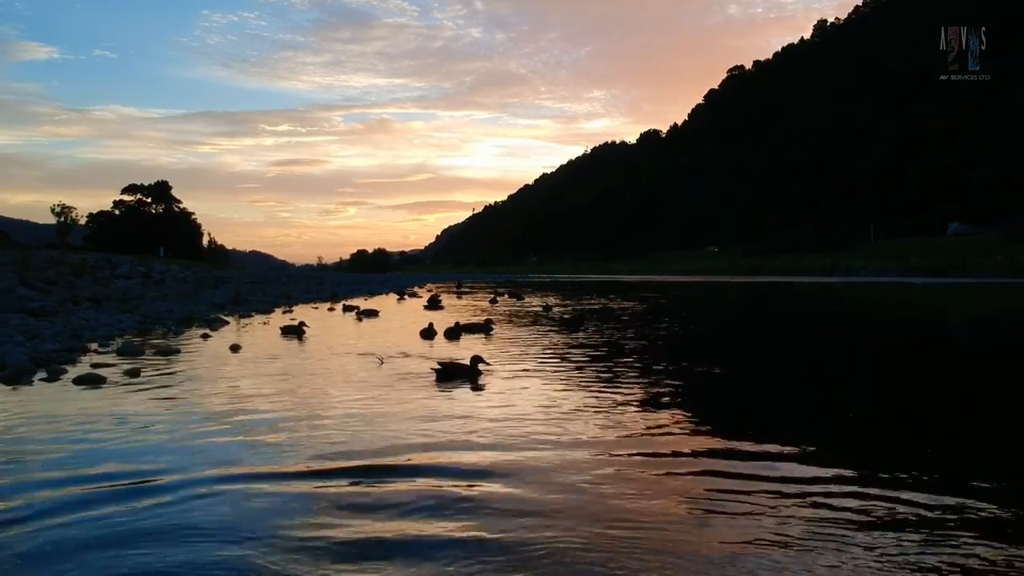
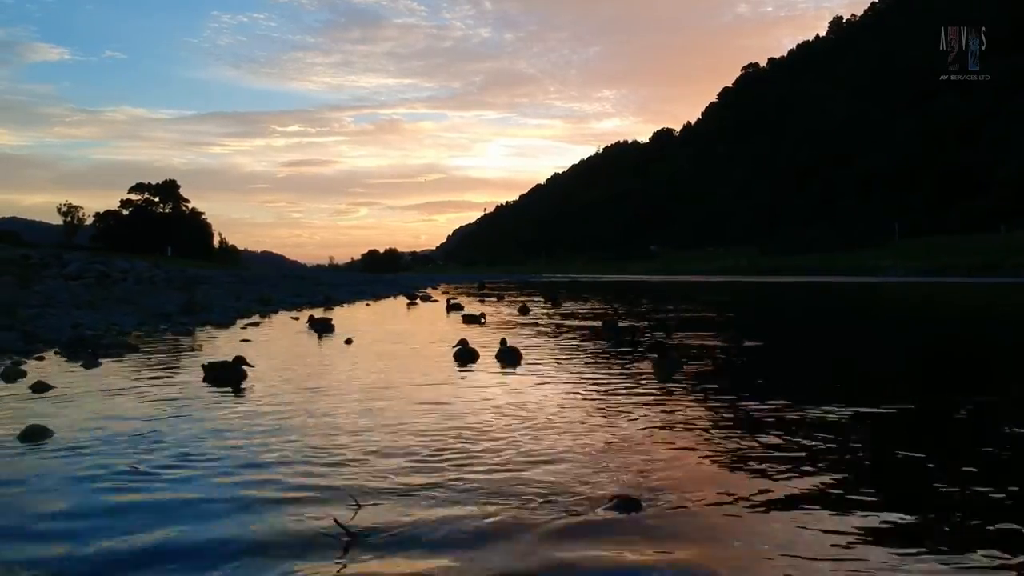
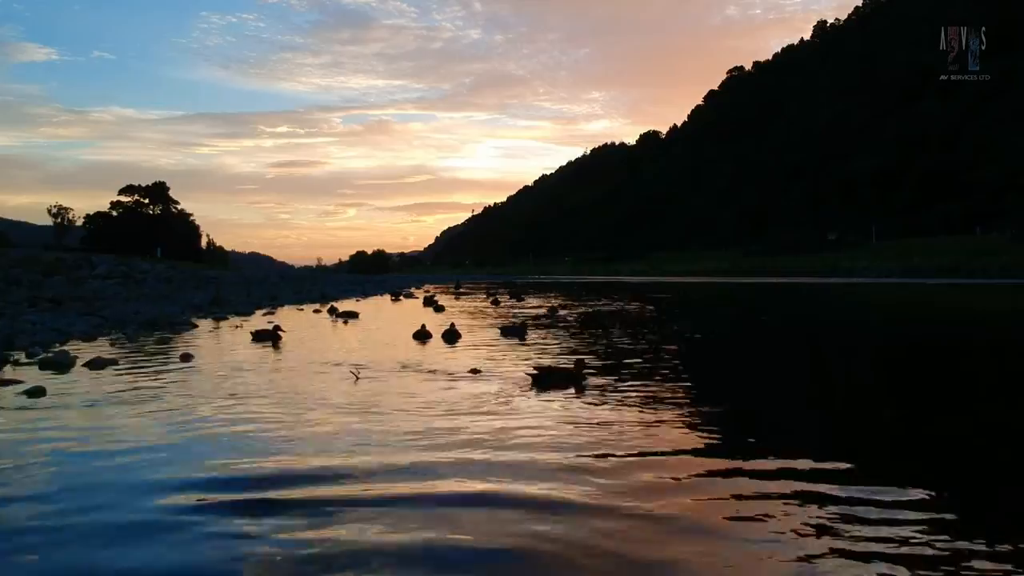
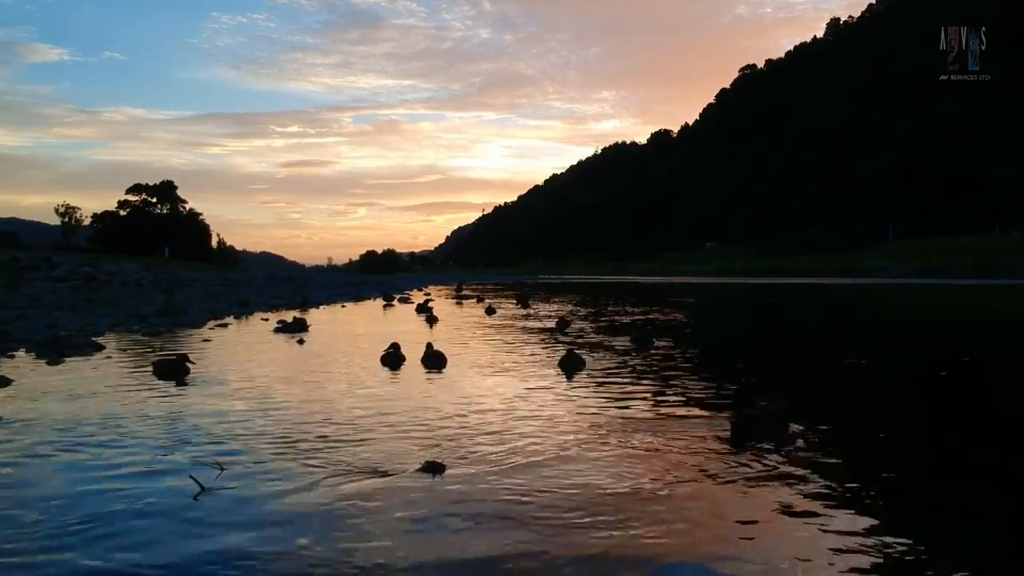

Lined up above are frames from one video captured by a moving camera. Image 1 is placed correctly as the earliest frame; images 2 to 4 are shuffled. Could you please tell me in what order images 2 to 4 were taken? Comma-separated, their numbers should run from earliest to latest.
3, 4, 2
